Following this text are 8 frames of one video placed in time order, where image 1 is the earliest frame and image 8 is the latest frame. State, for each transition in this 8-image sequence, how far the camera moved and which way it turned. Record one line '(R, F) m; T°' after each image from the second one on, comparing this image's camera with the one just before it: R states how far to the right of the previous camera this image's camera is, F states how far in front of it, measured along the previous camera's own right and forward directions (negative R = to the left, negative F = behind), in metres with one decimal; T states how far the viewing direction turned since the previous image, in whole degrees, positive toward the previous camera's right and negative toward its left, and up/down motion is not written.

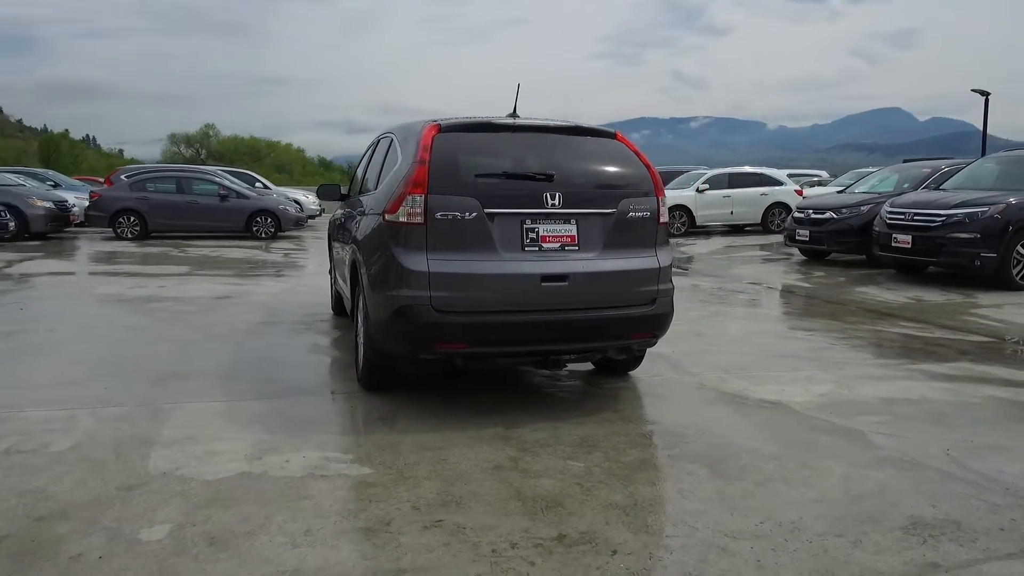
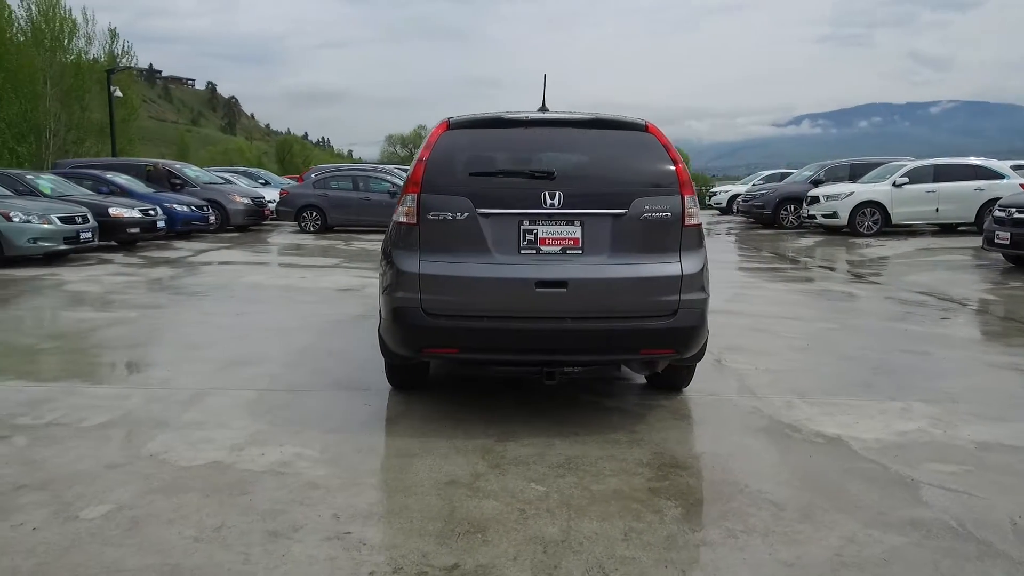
(+1.1, +0.4) m; -16°
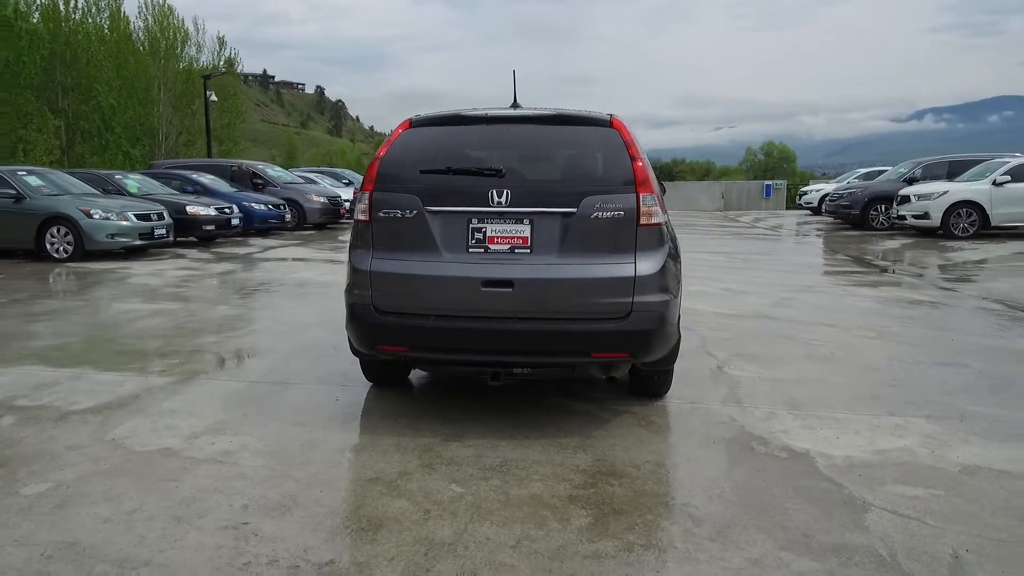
(+0.8, +0.1) m; -8°
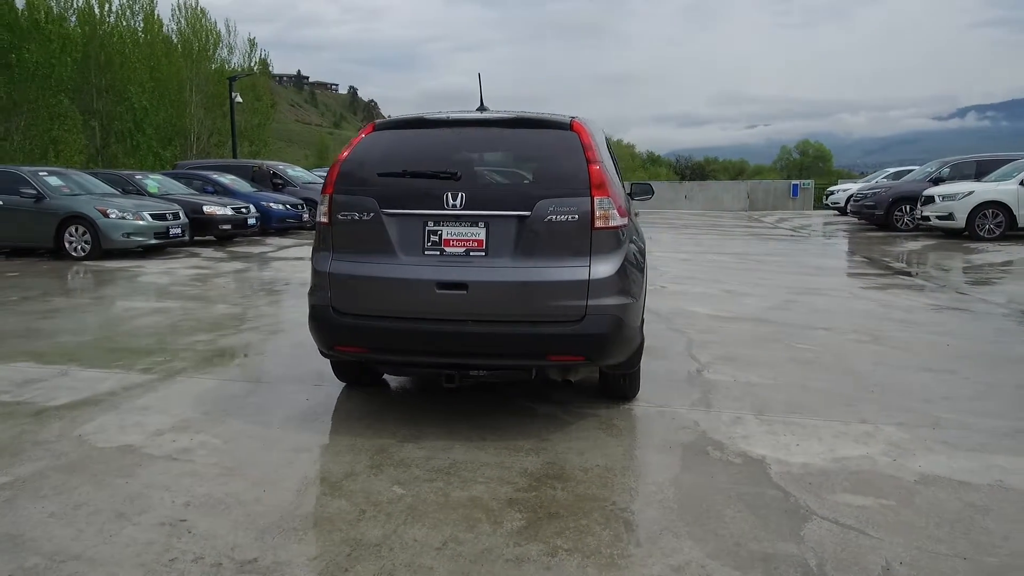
(+0.4, 0.0) m; -3°
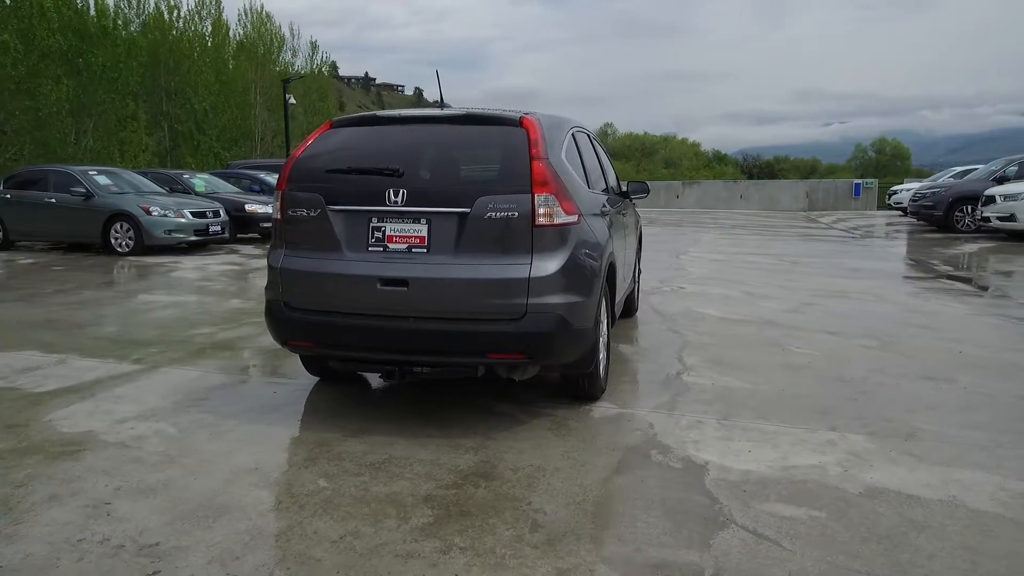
(+0.7, 0.0) m; -5°
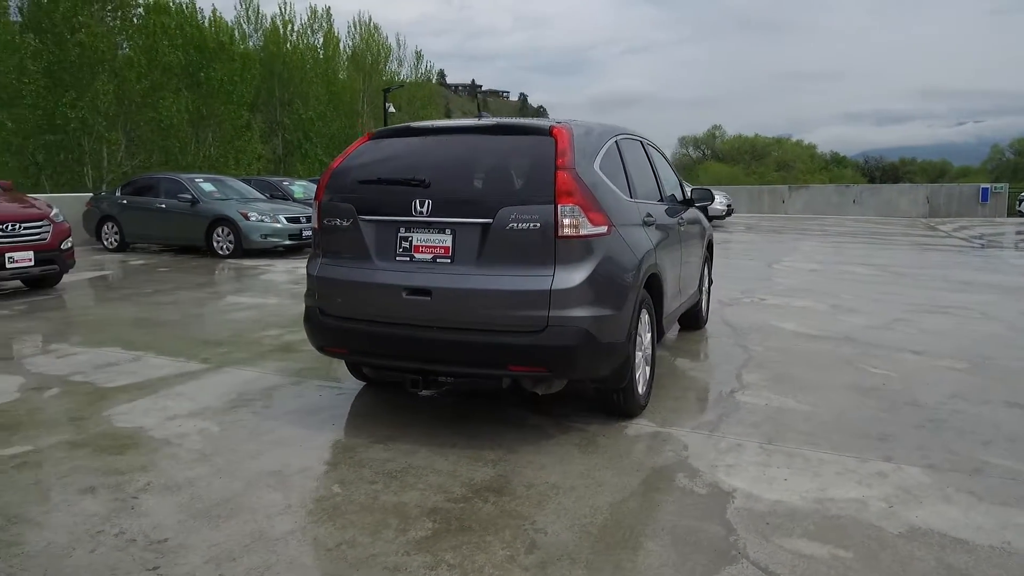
(+0.4, +0.1) m; -8°
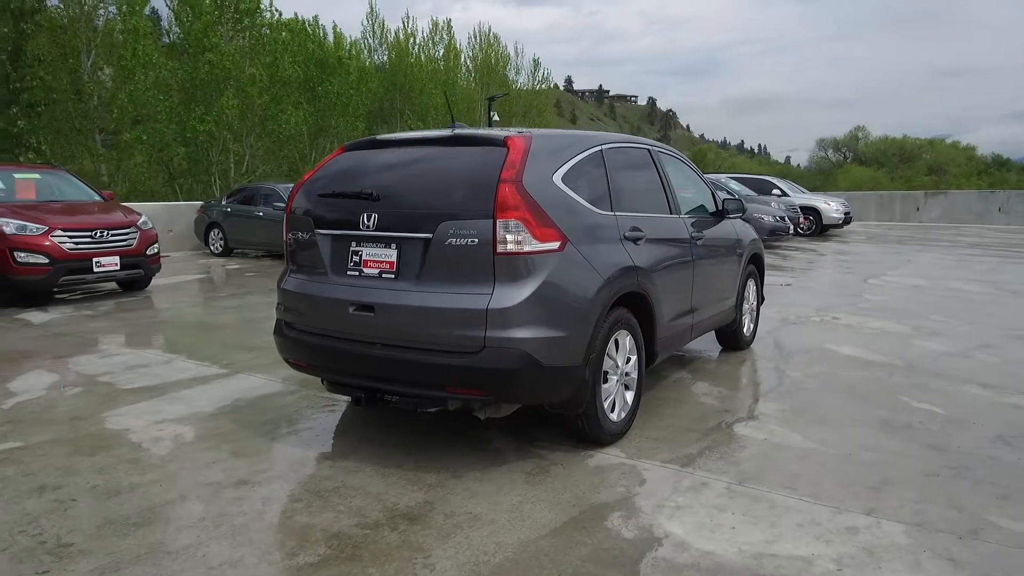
(+1.0, +0.3) m; -10°
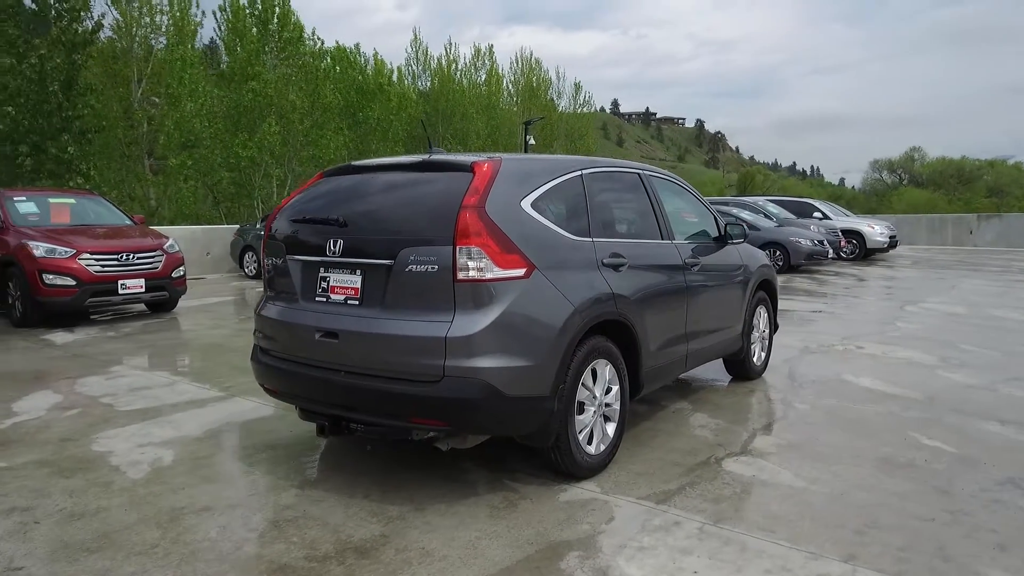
(+0.4, +0.1) m; -4°
